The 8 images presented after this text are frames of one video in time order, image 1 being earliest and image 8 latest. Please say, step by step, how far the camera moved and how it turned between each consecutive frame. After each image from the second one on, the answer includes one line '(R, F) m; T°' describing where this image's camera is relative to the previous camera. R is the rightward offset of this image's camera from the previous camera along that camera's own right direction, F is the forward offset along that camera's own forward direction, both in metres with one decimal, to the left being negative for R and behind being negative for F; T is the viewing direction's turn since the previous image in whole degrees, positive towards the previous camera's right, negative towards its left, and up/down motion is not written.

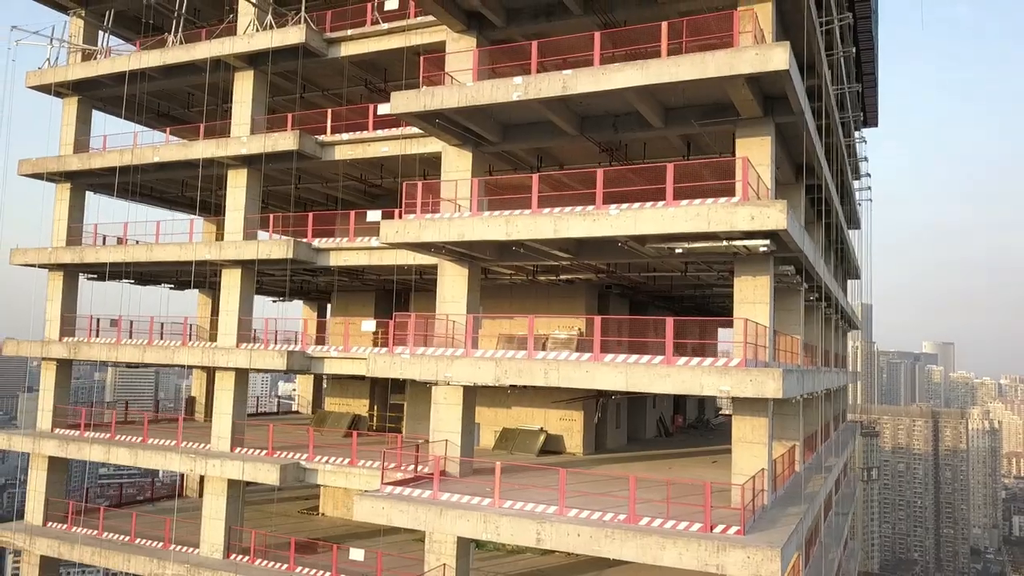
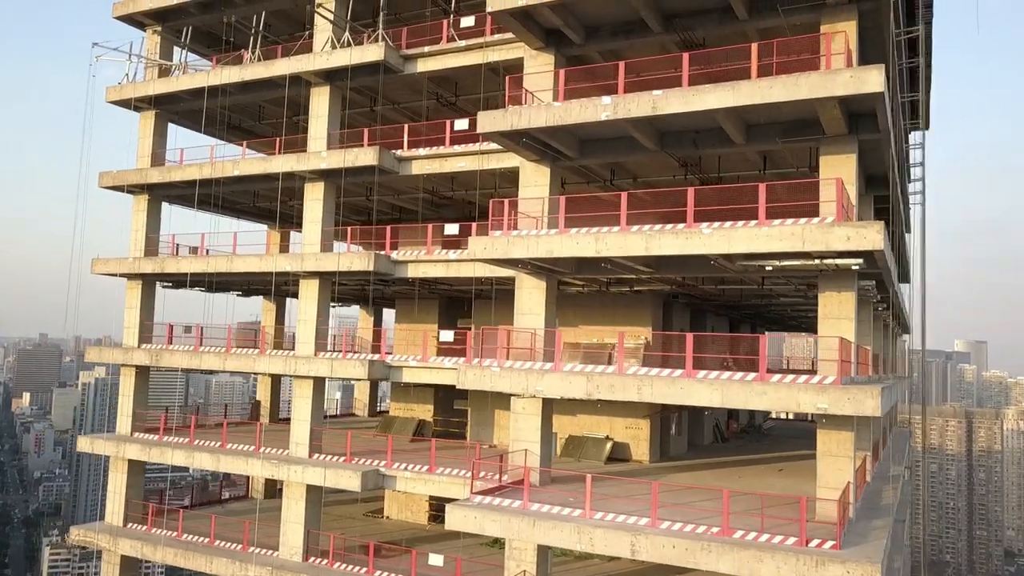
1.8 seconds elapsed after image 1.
(-1.2, -0.4) m; -2°
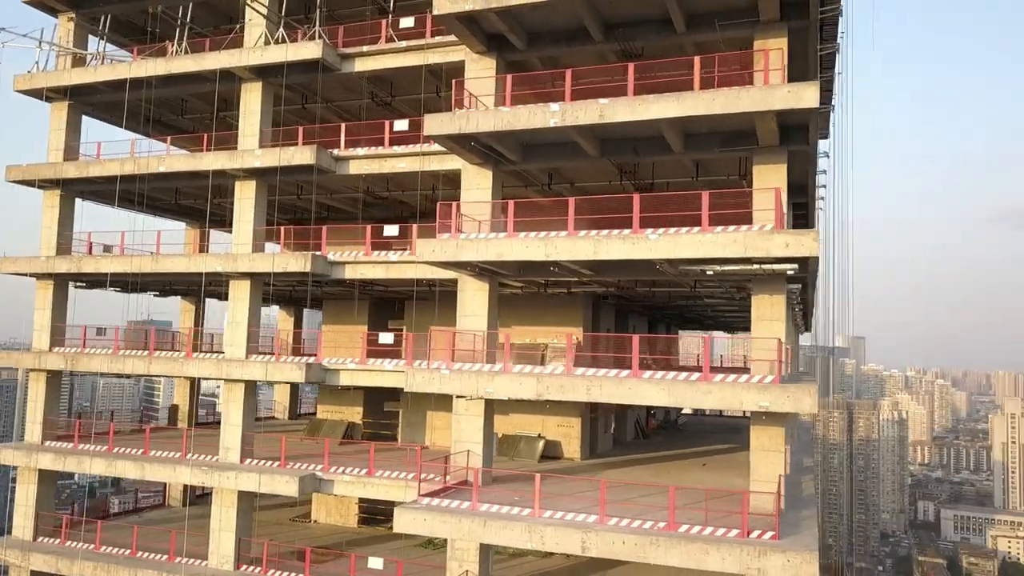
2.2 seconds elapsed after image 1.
(-0.8, -0.1) m; +7°
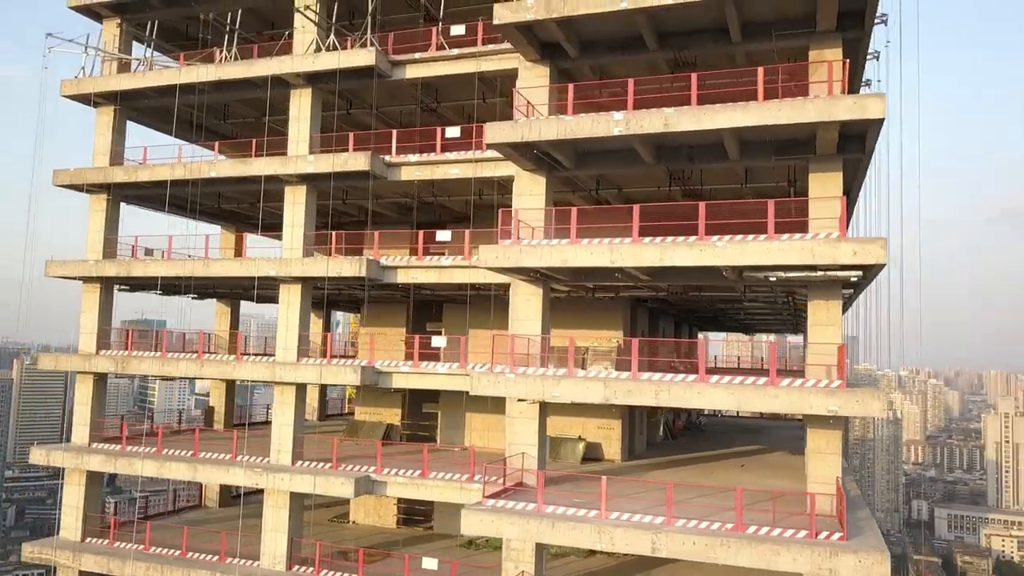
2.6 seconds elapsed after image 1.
(-1.4, -0.3) m; 0°
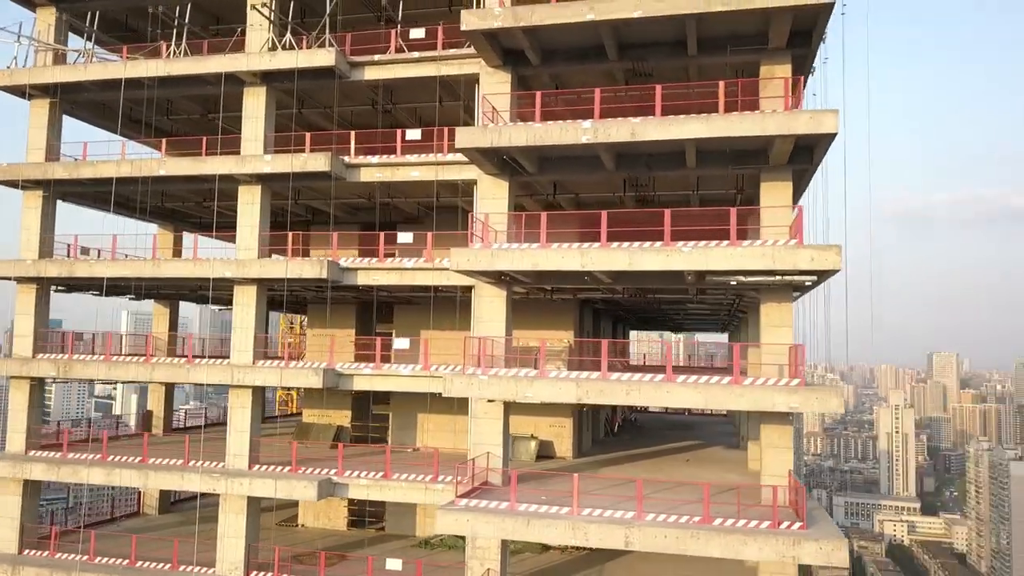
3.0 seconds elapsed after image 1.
(-1.1, -0.3) m; +6°
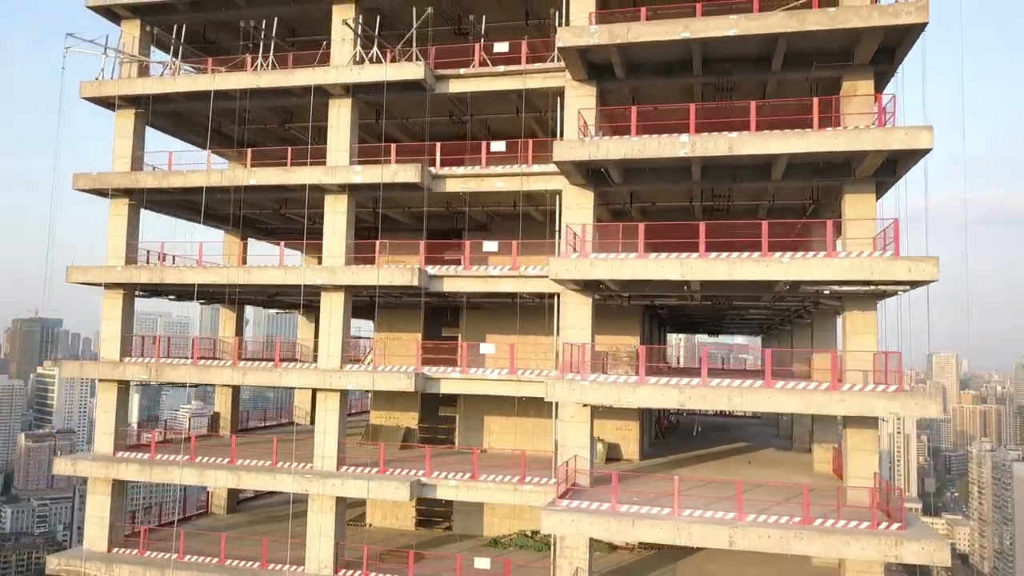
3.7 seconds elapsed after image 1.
(-2.1, -0.6) m; 0°
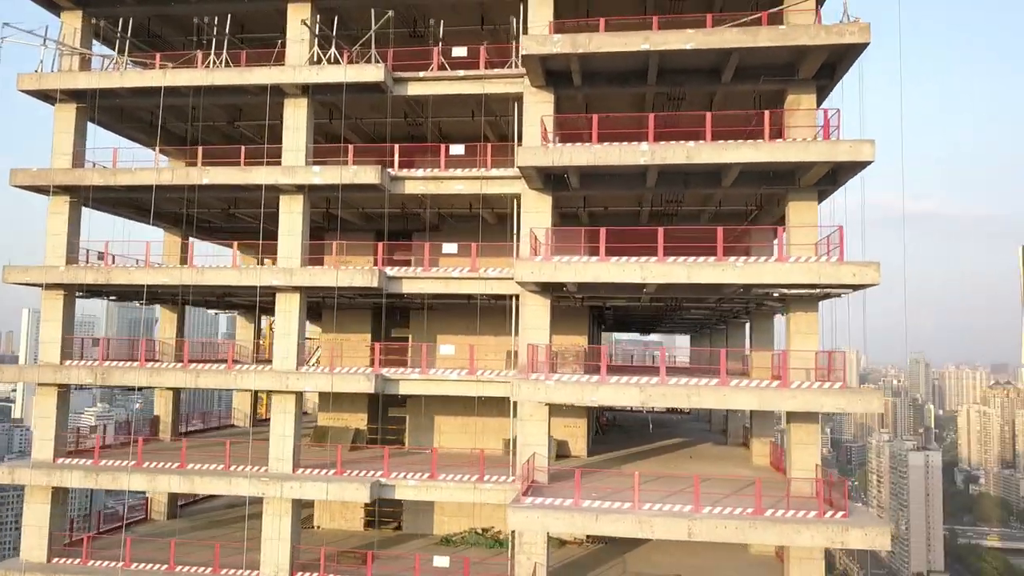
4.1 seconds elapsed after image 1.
(-1.0, -0.3) m; +6°
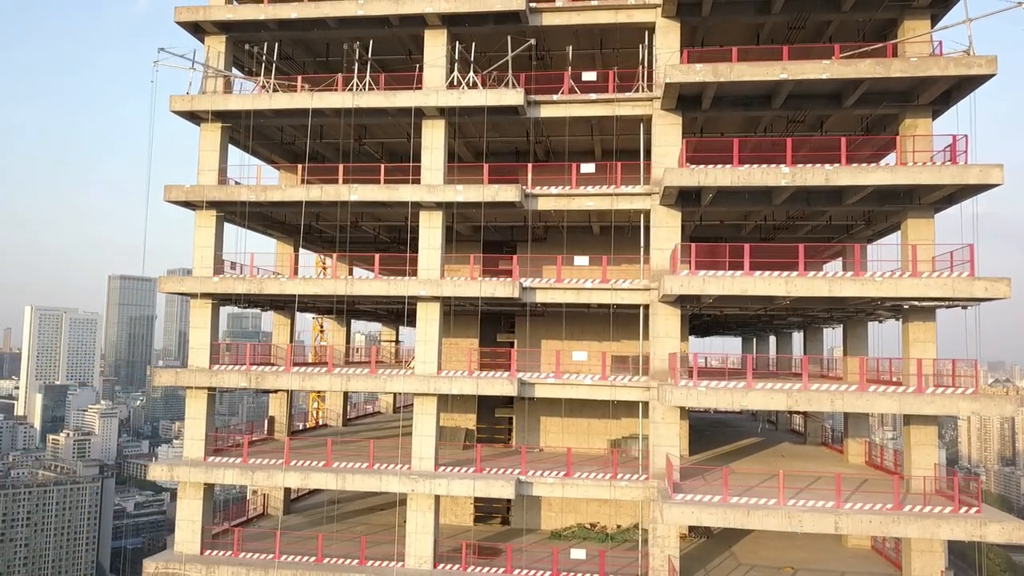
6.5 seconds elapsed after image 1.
(-3.6, -1.4) m; 0°
